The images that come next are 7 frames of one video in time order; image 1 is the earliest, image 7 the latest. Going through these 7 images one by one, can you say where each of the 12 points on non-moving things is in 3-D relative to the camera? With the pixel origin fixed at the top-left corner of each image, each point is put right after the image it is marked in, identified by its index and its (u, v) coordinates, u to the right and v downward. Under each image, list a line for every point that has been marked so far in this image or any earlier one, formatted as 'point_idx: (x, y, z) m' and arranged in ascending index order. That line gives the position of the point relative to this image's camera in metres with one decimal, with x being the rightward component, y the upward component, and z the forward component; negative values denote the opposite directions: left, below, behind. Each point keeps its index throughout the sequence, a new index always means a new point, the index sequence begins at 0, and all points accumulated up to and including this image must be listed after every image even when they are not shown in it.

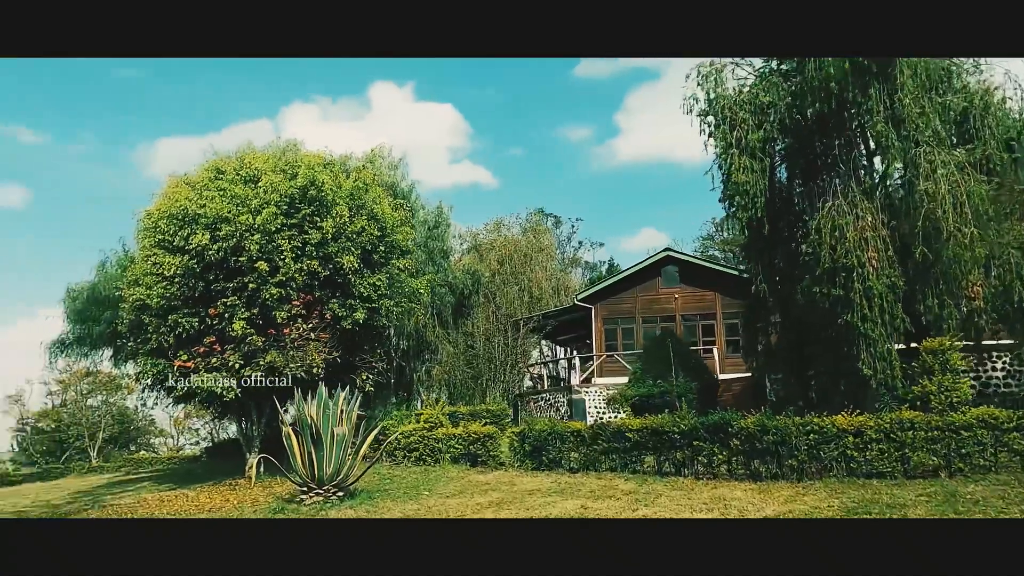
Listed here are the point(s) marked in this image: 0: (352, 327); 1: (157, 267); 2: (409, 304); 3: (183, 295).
0: (-1.8, -0.4, +7.1) m
1: (-3.7, +0.2, +6.9) m
2: (-1.3, -0.2, +7.3) m
3: (-3.4, -0.1, +6.9) m
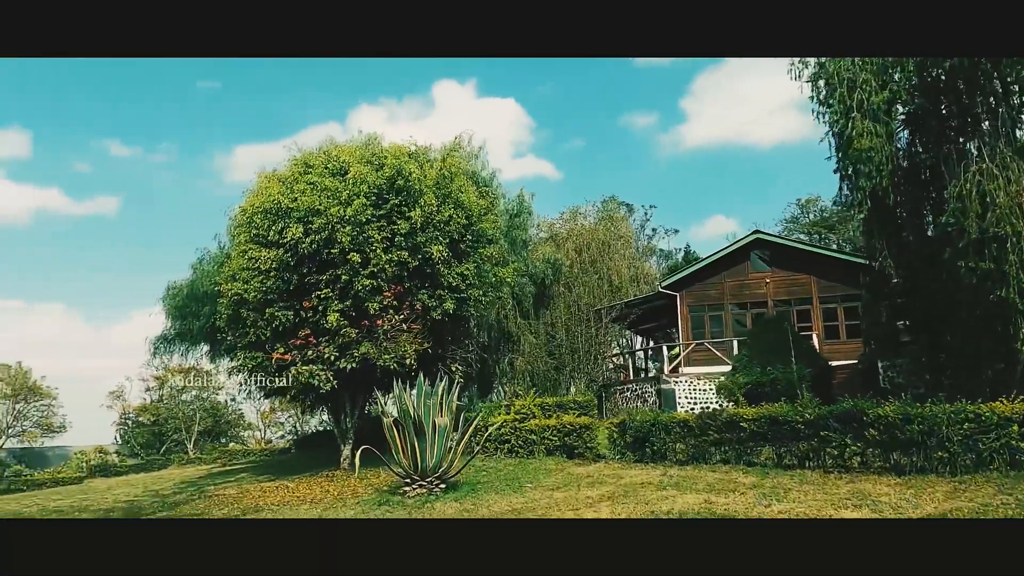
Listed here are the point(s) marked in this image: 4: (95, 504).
0: (-0.8, -0.3, +7.0) m
1: (-2.7, +0.3, +7.0) m
2: (-0.3, -0.1, +7.2) m
3: (-2.4, 0.0, +7.0) m
4: (-4.2, -2.2, +6.6) m
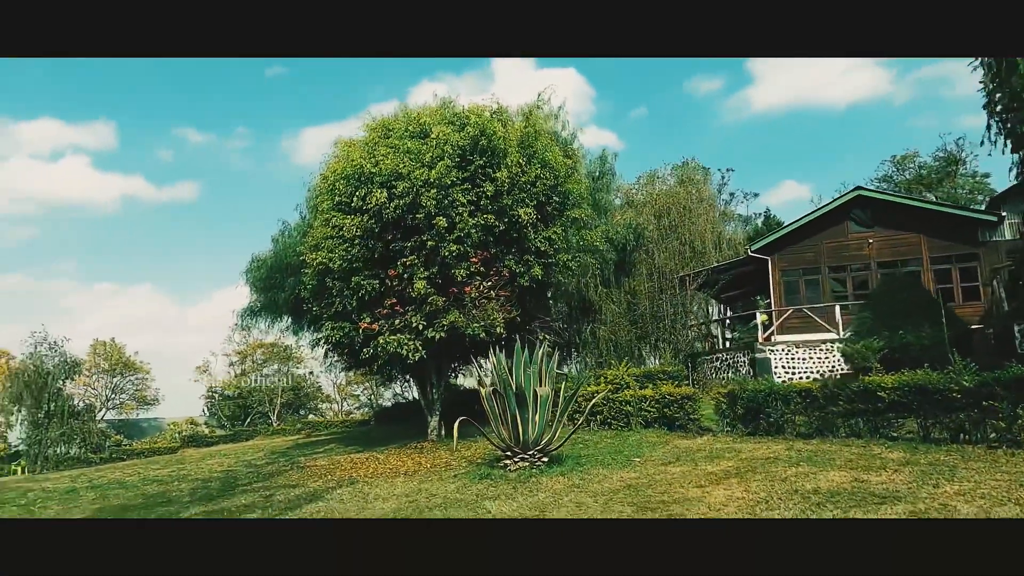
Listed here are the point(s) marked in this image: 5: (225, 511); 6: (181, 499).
0: (+0.1, 0.0, +6.7) m
1: (-1.8, +0.6, +6.9) m
2: (+0.6, +0.3, +6.8) m
3: (-1.5, +0.3, +6.8) m
4: (-3.3, -1.9, +6.7) m
5: (-2.7, -2.2, +6.5) m
6: (-3.3, -2.1, +6.6) m
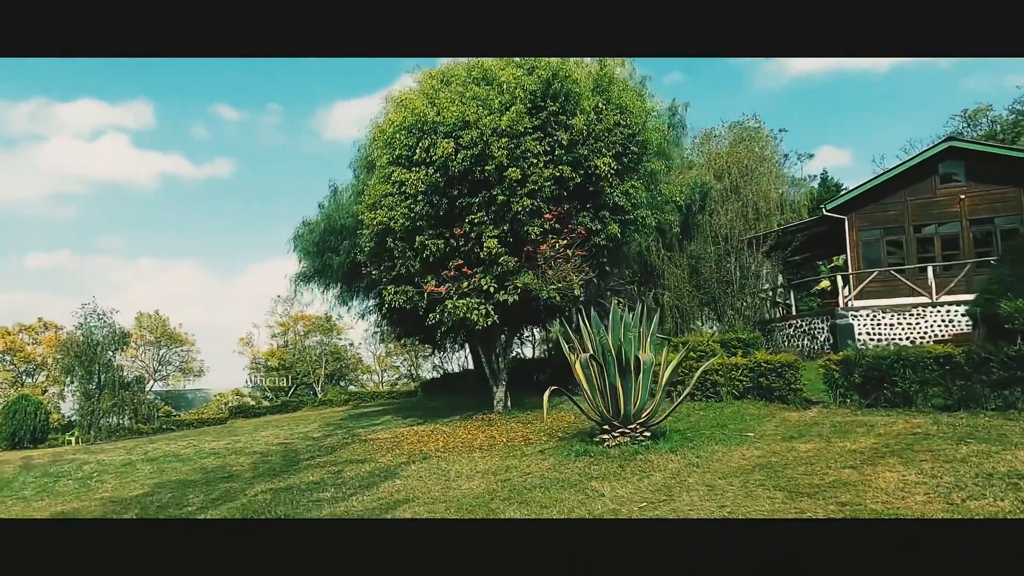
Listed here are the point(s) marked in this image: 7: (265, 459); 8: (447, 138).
0: (+0.9, +0.4, +6.1) m
1: (-1.1, +1.0, +6.3) m
2: (+1.3, +0.7, +6.2) m
3: (-0.8, +0.7, +6.2) m
4: (-2.5, -1.5, +6.3) m
5: (-2.0, -1.8, +6.1) m
6: (-2.5, -1.8, +6.2) m
7: (-2.4, -1.6, +6.3) m
8: (-0.6, +1.4, +6.2) m
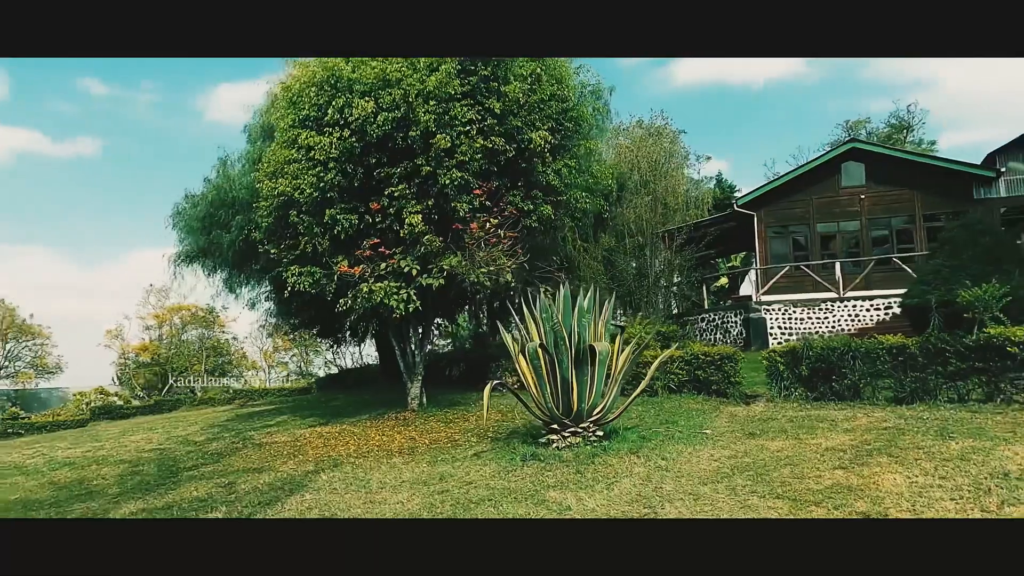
0: (+0.2, +0.5, +5.6) m
1: (-1.7, +1.1, +5.5) m
2: (+0.7, +0.8, +5.7) m
3: (-1.4, +0.8, +5.5) m
4: (-3.2, -1.3, +5.3) m
5: (-2.6, -1.7, +5.2) m
6: (-3.2, -1.6, +5.2) m
7: (-3.0, -1.4, +5.3) m
8: (-1.2, +1.5, +5.4) m
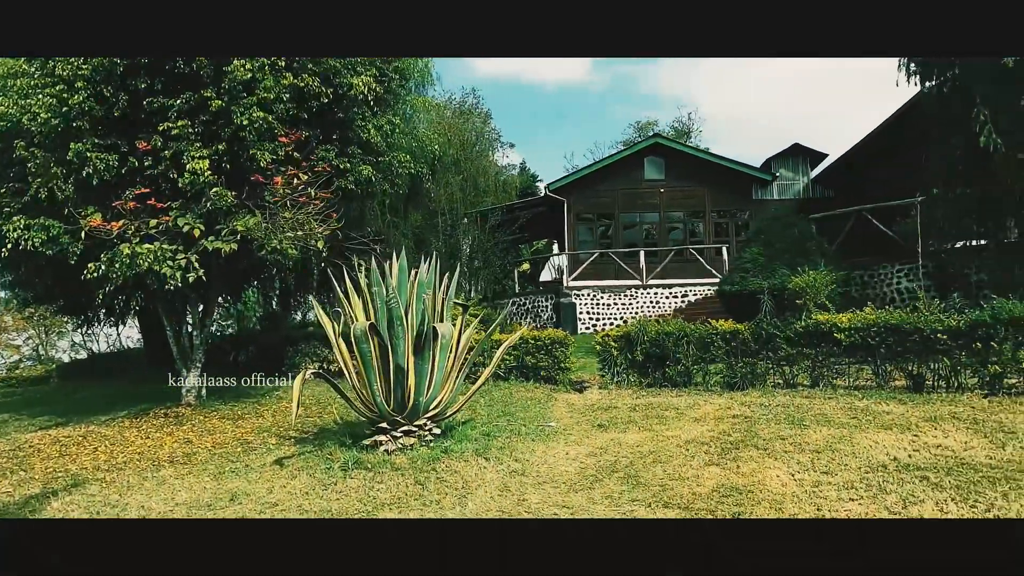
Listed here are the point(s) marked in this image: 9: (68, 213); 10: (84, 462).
0: (-1.1, +0.7, +4.8) m
1: (-2.9, +1.4, +4.1) m
2: (-0.7, +1.0, +5.1) m
3: (-2.6, +1.1, +4.2) m
4: (-4.3, -1.0, +3.5) m
5: (-3.8, -1.4, +3.5) m
6: (-4.3, -1.3, +3.4) m
7: (-4.2, -1.1, +3.6) m
8: (-2.4, +1.8, +4.2) m
9: (-2.8, +0.5, +4.2) m
10: (-2.7, -1.1, +4.1) m
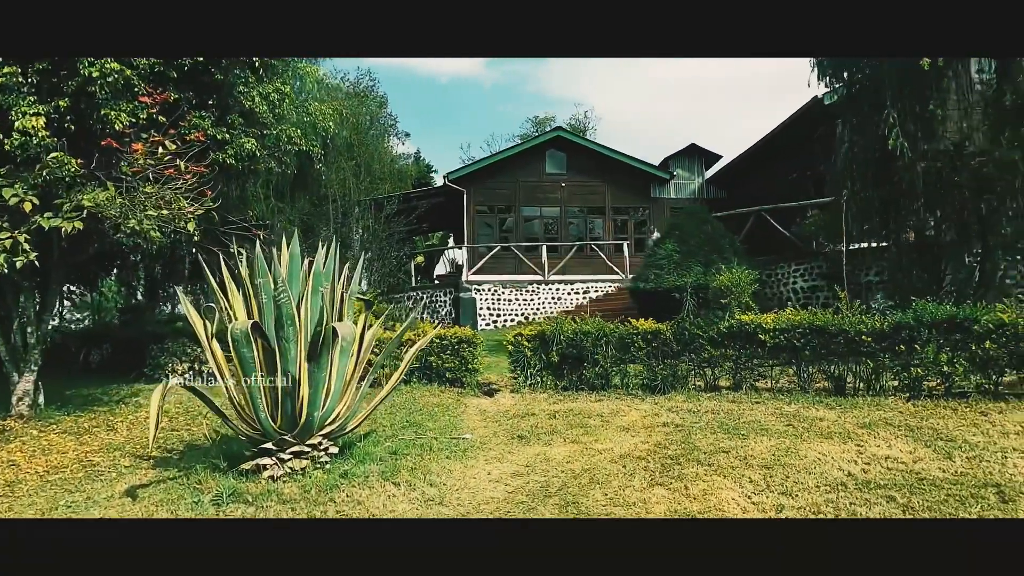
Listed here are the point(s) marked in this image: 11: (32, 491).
0: (-1.7, +0.8, +4.1) m
1: (-3.4, +1.5, +3.1) m
2: (-1.3, +1.0, +4.5) m
3: (-3.1, +1.2, +3.3) m
4: (-4.7, -0.9, +2.3) m
5: (-4.2, -1.3, +2.5) m
6: (-4.7, -1.2, +2.3) m
7: (-4.6, -1.1, +2.4) m
8: (-2.9, +1.8, +3.3) m
9: (-3.3, +0.6, +3.3) m
10: (-3.1, -1.0, +3.2) m
11: (-2.5, -1.0, +3.4) m
